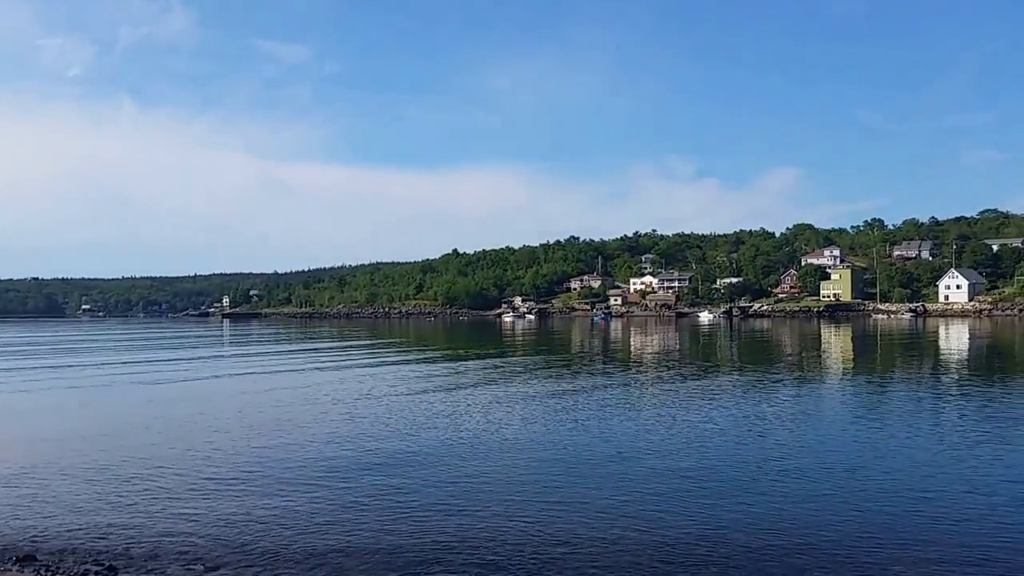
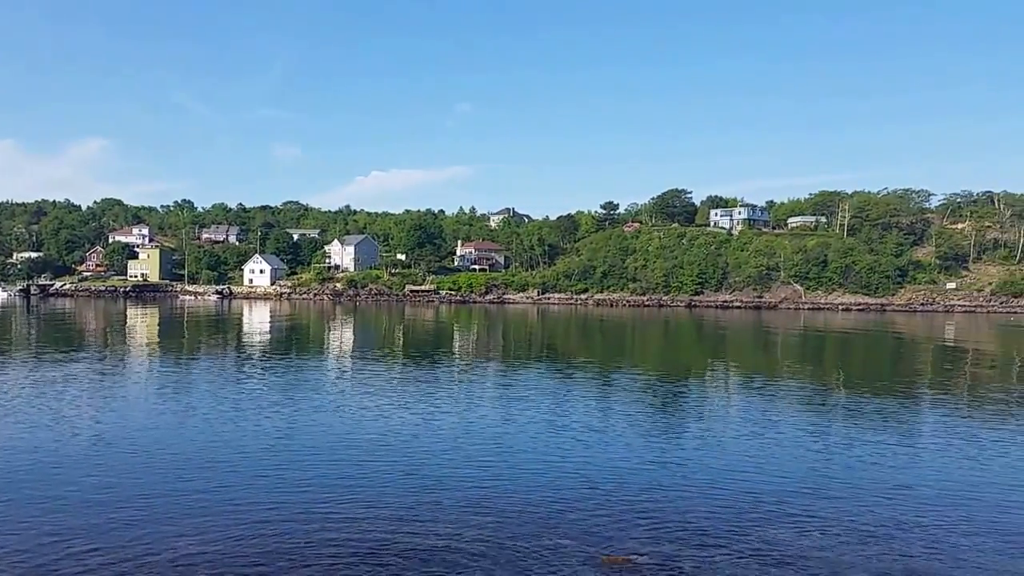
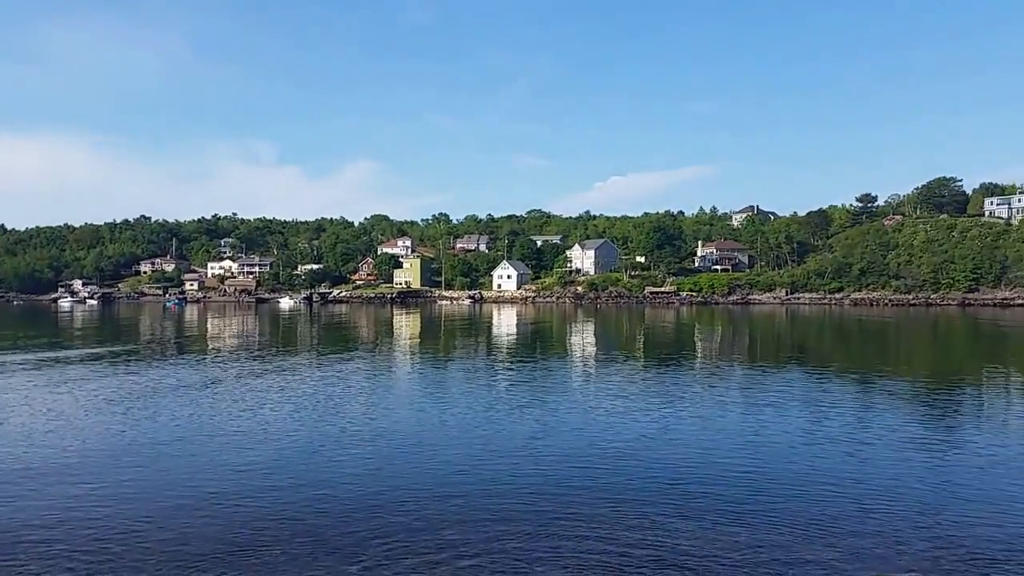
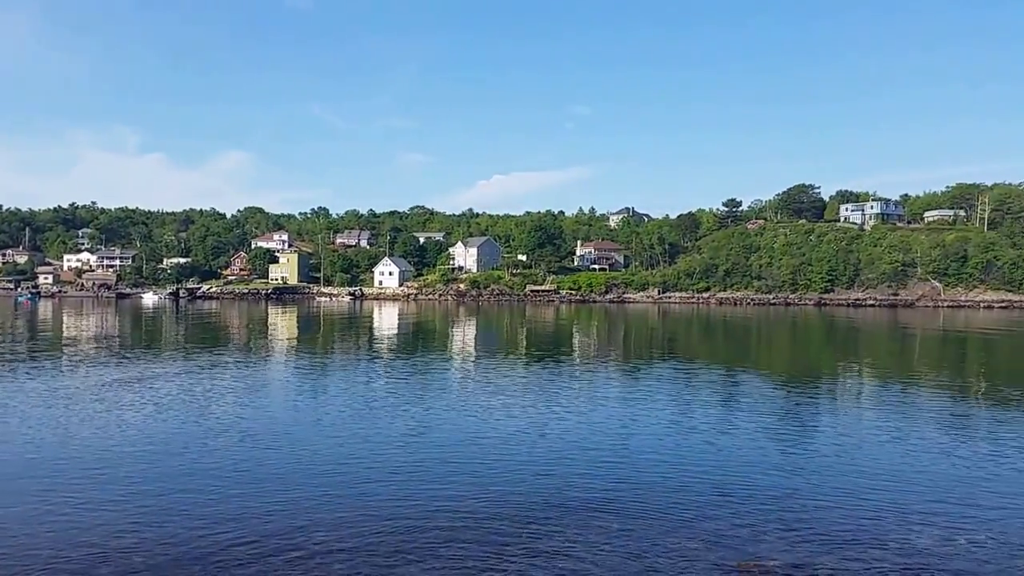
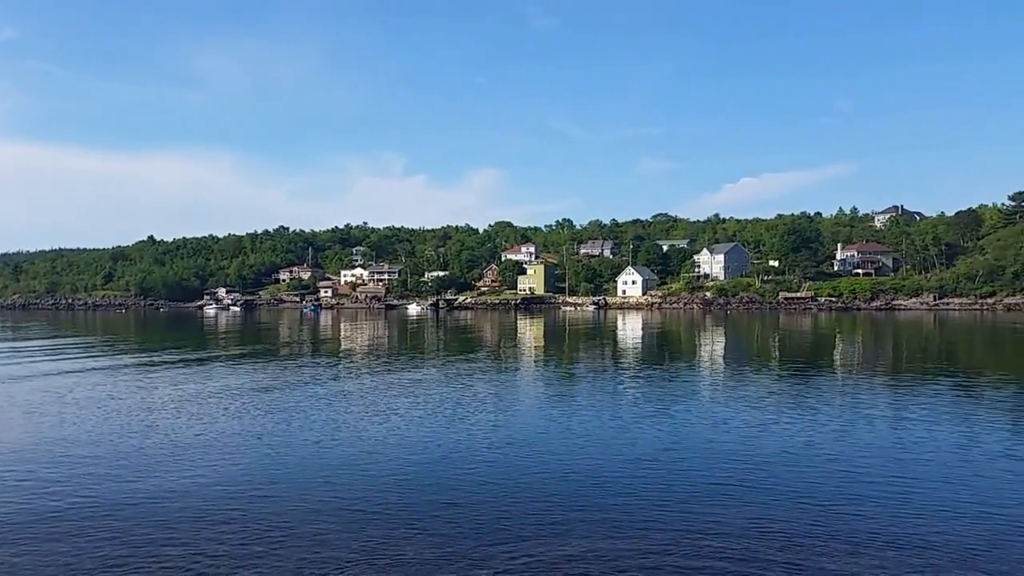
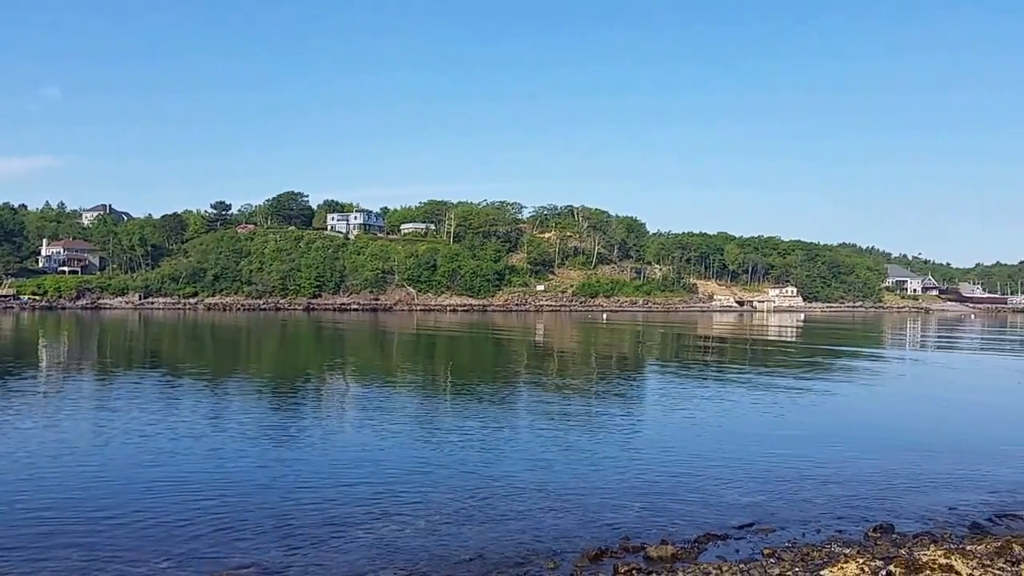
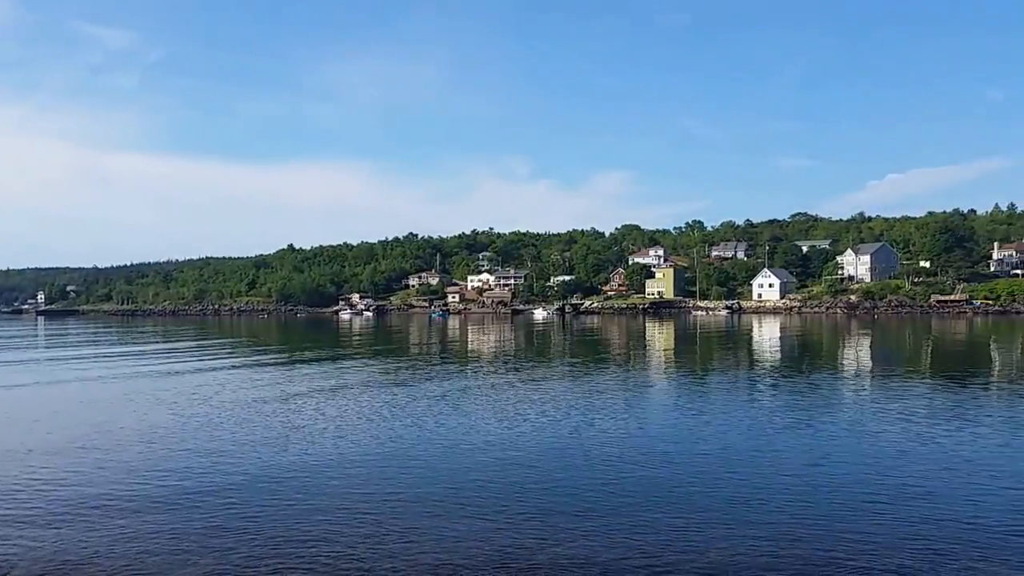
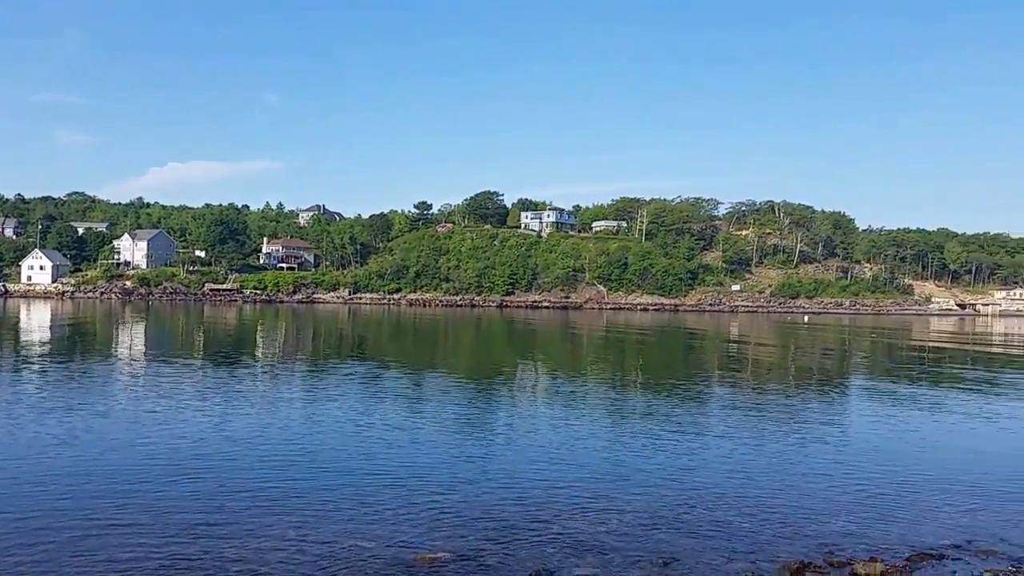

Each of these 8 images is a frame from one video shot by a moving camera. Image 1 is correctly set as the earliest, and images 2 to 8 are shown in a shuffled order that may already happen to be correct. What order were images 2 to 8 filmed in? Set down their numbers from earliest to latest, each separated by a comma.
7, 5, 3, 4, 2, 8, 6
